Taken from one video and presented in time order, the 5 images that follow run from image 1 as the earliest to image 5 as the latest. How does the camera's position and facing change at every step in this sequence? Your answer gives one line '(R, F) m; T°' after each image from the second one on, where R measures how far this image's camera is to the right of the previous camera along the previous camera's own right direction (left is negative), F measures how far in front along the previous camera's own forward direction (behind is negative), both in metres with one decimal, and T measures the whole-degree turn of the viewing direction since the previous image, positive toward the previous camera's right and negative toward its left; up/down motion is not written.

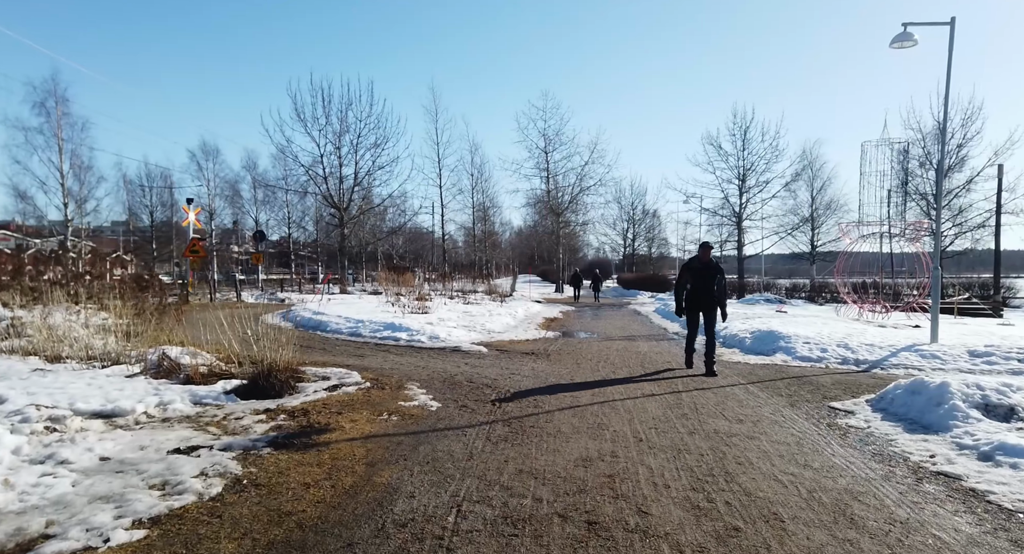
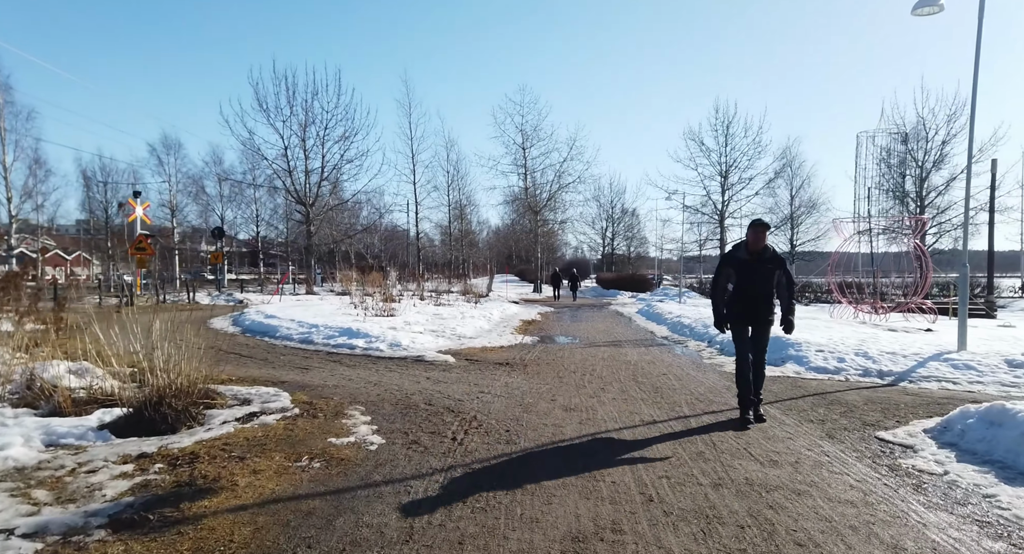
(+0.1, +1.7) m; +2°
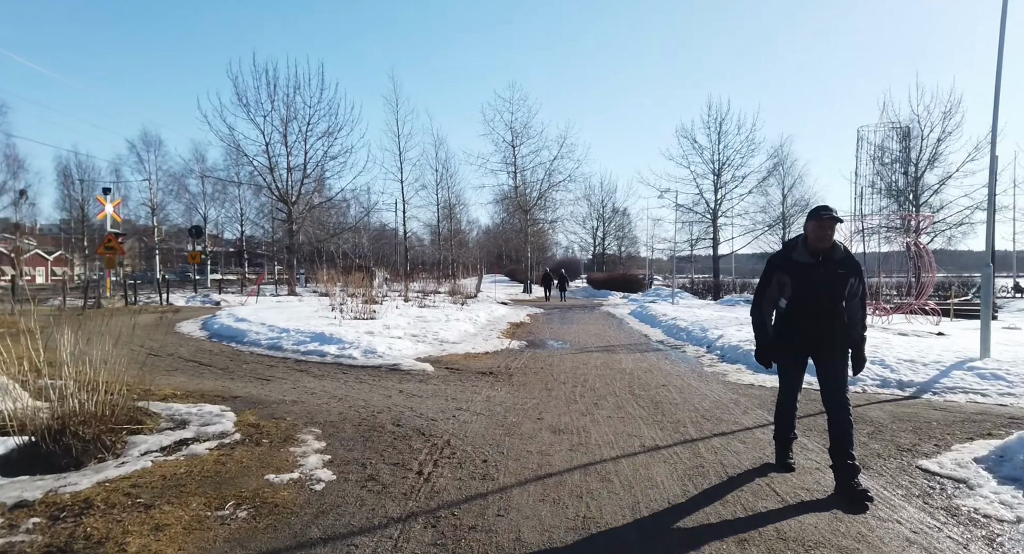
(+0.1, +1.0) m; +1°
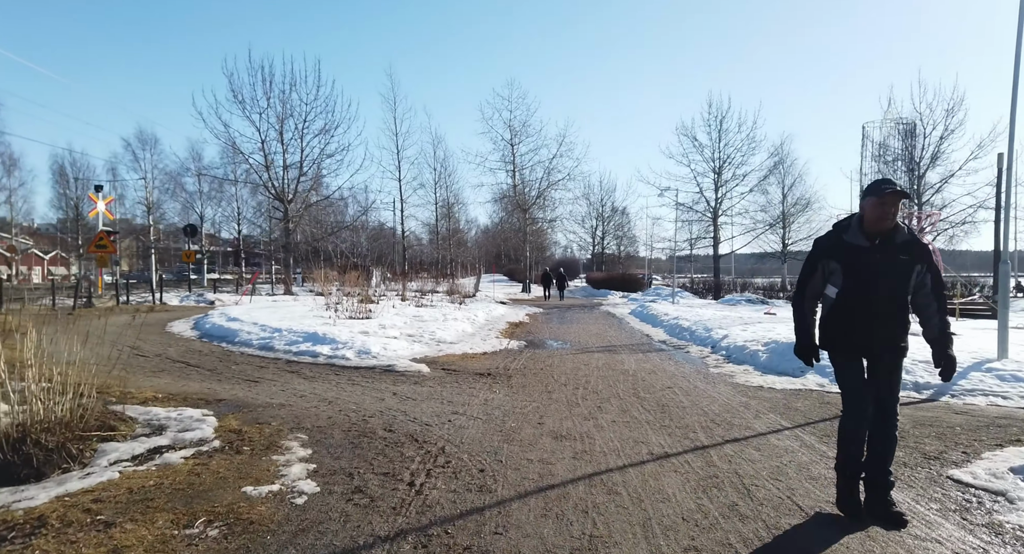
(0.0, +0.4) m; 0°
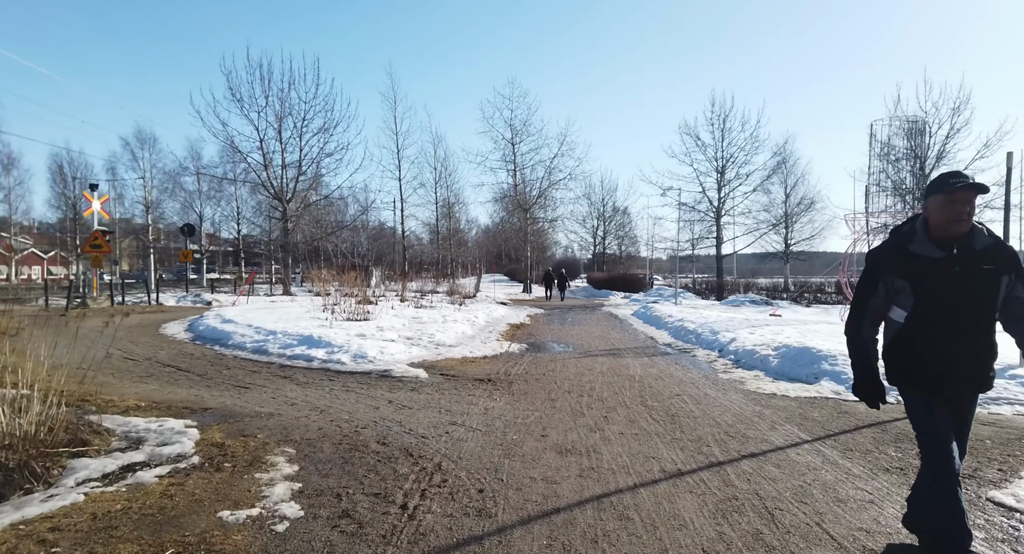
(0.0, +0.4) m; 0°
